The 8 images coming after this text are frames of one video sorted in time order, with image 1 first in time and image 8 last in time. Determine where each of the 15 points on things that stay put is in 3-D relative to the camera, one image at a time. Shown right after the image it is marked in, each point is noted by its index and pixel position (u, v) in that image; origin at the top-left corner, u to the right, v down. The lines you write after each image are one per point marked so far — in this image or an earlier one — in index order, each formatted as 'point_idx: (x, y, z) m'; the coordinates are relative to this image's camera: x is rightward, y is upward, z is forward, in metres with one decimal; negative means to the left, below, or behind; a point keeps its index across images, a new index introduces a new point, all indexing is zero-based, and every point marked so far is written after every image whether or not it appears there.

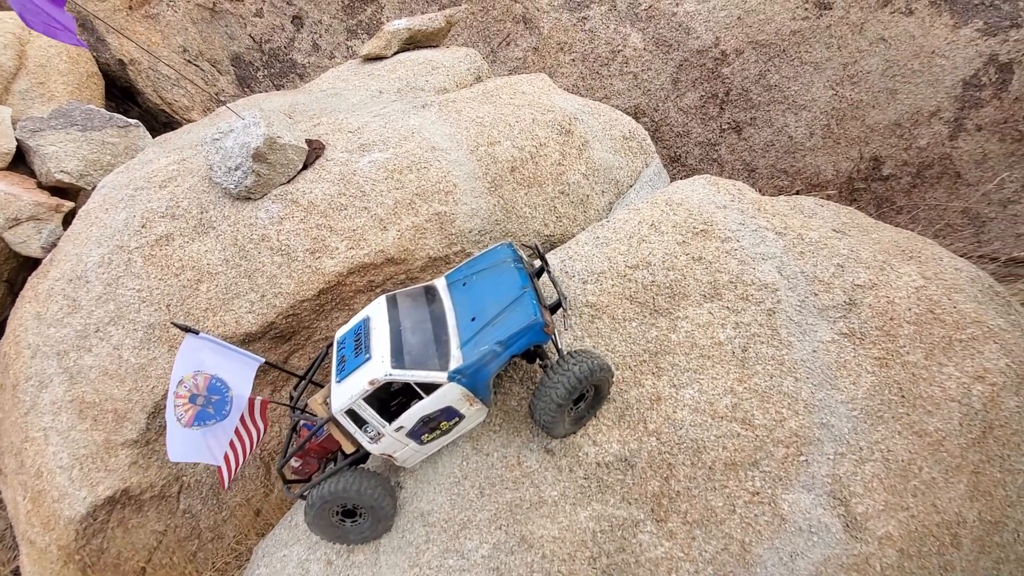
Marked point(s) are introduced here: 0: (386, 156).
0: (-1.0, +1.1, +5.0) m
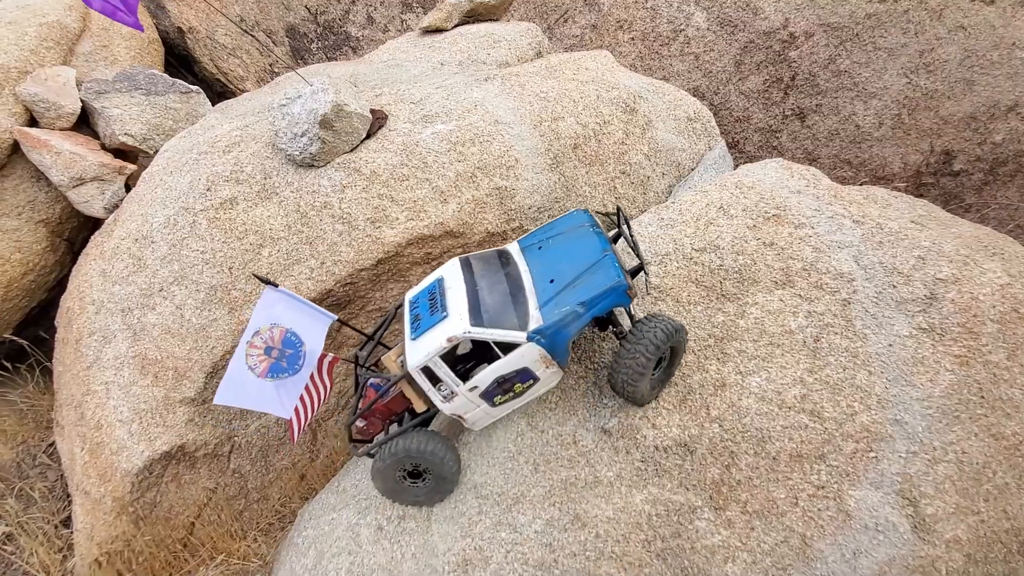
0: (-0.5, +1.3, +4.9) m
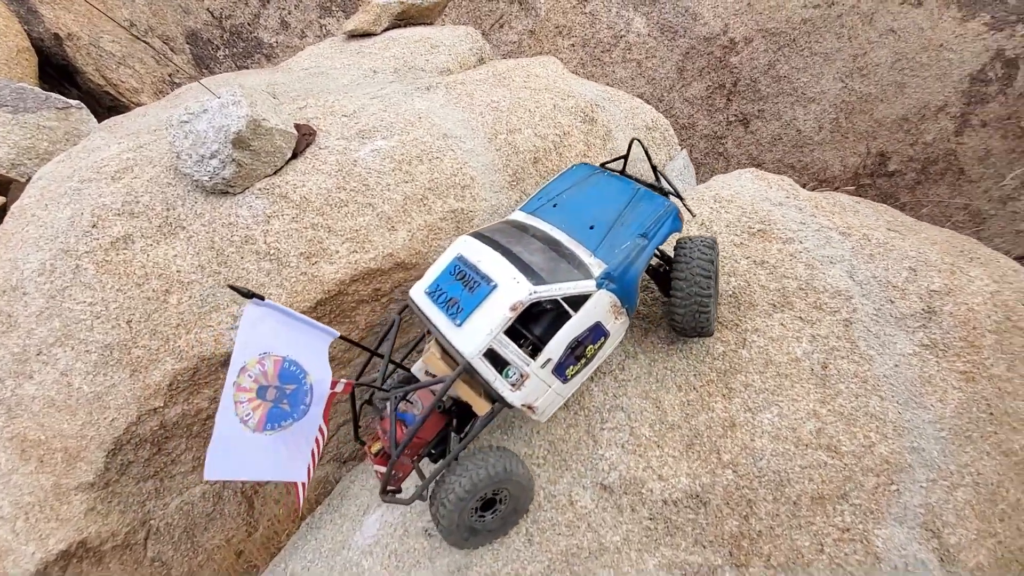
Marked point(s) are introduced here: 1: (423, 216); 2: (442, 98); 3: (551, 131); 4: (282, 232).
0: (-0.8, +1.0, +4.3) m
1: (-0.6, +0.5, +4.1) m
2: (-0.5, +1.4, +4.7) m
3: (+0.3, +1.2, +4.6) m
4: (-1.5, +0.4, +4.0) m
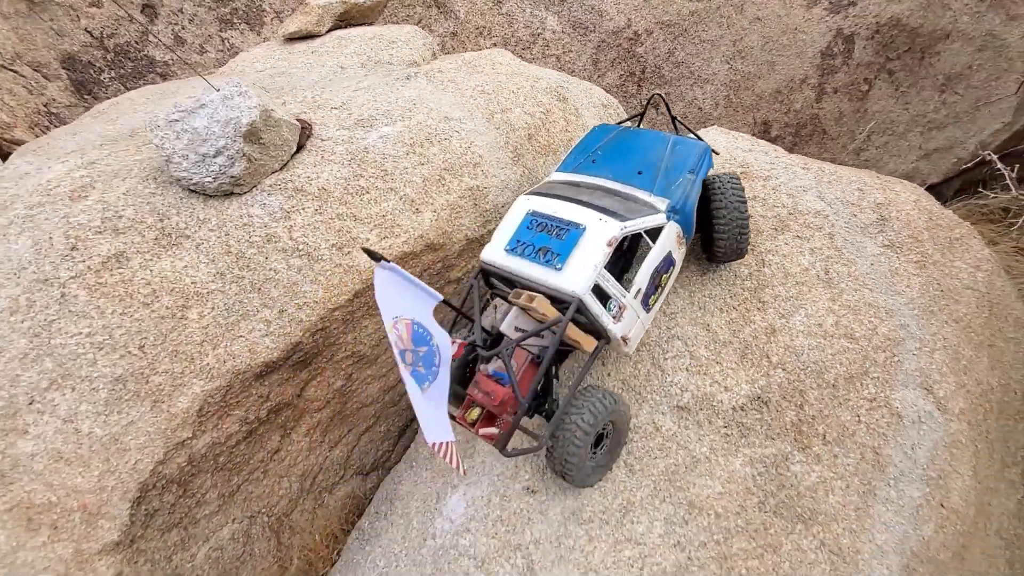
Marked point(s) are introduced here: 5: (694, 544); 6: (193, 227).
0: (-0.8, +1.1, +4.3) m
1: (-0.5, +0.6, +4.2) m
2: (-0.7, +1.5, +4.8) m
3: (+0.2, +1.4, +4.9) m
4: (-1.3, +0.4, +3.9) m
5: (+1.1, -1.5, +3.5) m
6: (-2.0, +0.4, +3.9) m
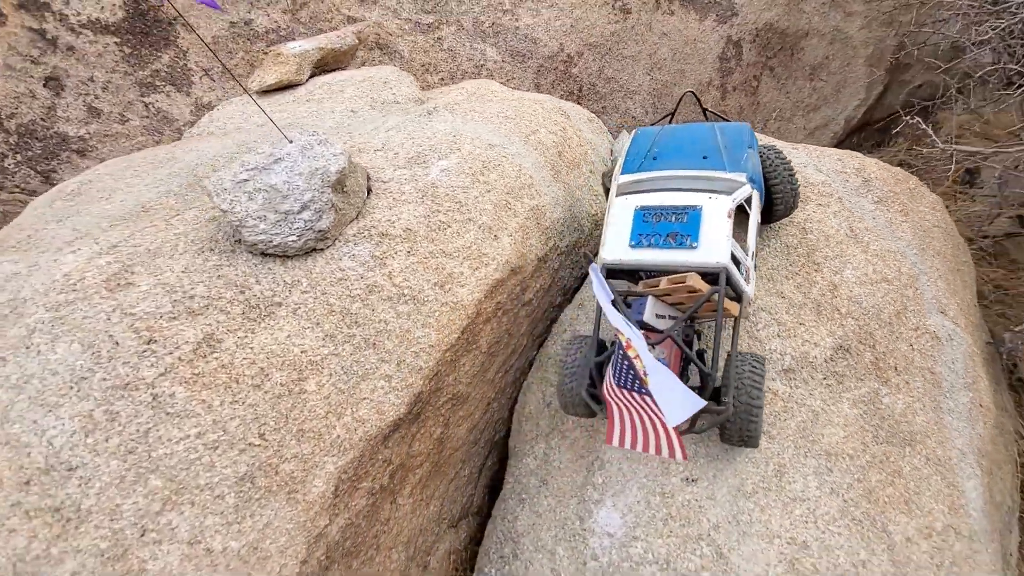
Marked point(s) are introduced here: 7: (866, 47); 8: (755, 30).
0: (-0.4, +0.9, +4.2) m
1: (0.0, +0.5, +4.2) m
2: (-0.5, +1.3, +4.7) m
3: (+0.4, +1.3, +5.0) m
4: (-0.6, +0.1, +3.7) m
5: (+2.1, -1.2, +3.8) m
6: (-1.3, 0.0, +3.5) m
7: (+3.9, +2.9, +7.5) m
8: (+3.3, +3.4, +8.1) m
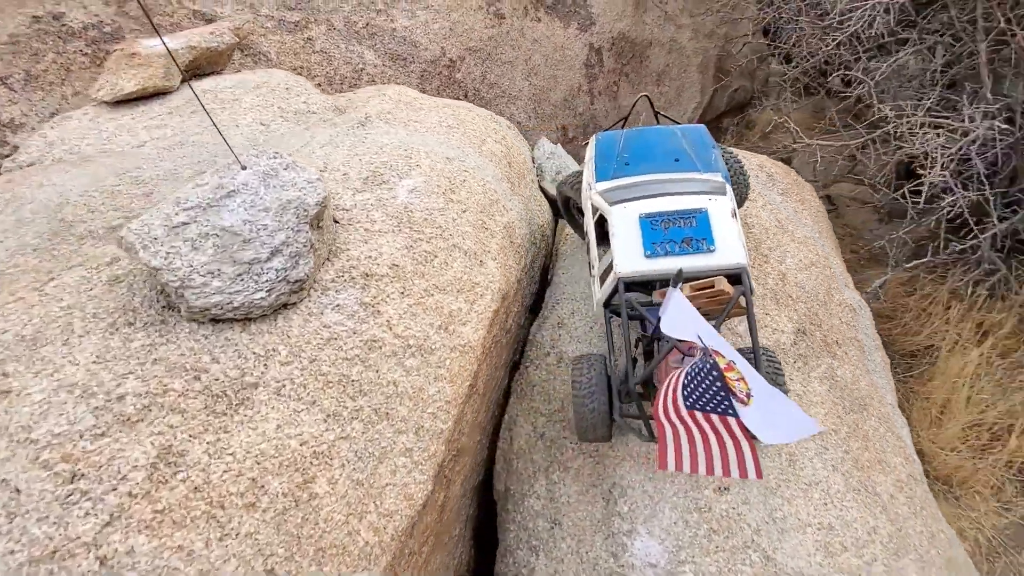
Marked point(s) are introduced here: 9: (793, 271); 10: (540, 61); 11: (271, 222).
0: (-0.6, +0.6, +3.6) m
1: (-0.1, +0.3, +3.7) m
2: (-0.8, +1.0, +4.0) m
3: (-0.1, +1.1, +4.5) m
4: (-0.5, -0.1, +3.0) m
5: (+2.2, -1.1, +3.9) m
6: (-1.1, -0.3, +2.6) m
7: (+2.3, +3.0, +8.0) m
8: (+1.5, +3.5, +8.4) m
9: (+2.2, +0.1, +4.8) m
10: (+0.4, +2.9, +7.8) m
11: (-1.0, +0.3, +2.6) m
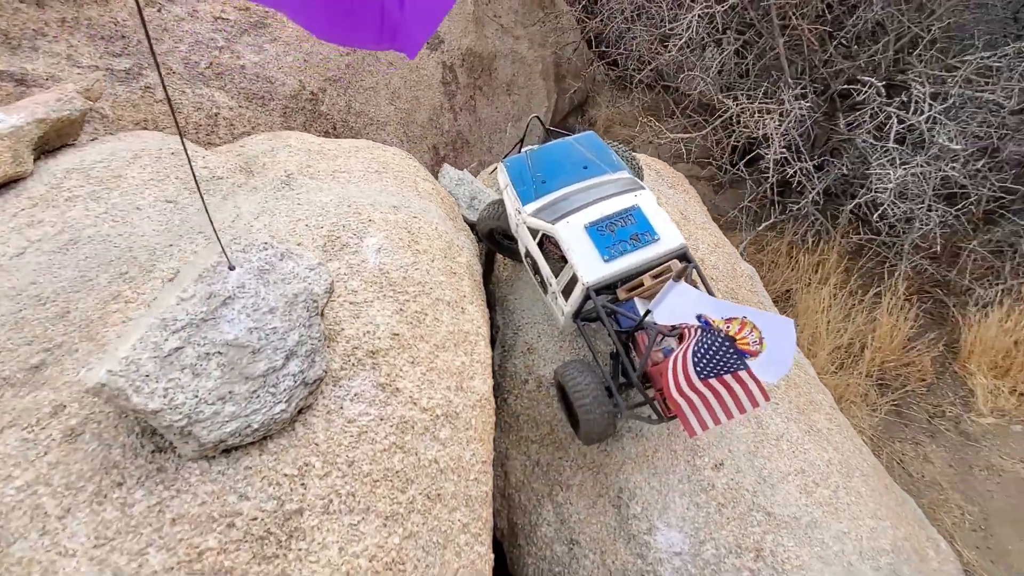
0: (-0.7, +0.3, +3.3) m
1: (-0.3, 0.0, +3.5) m
2: (-1.2, +0.6, +3.6) m
3: (-0.7, +0.8, +4.3) m
4: (-0.4, -0.4, +2.7) m
5: (+2.1, -0.9, +4.3) m
6: (-0.8, -0.8, +2.2) m
7: (+0.4, +3.1, +8.3) m
8: (-0.6, +3.3, +8.4) m
9: (+1.7, +0.3, +5.2) m
10: (-1.4, +2.6, +7.6) m
11: (-0.9, -0.1, +2.3) m
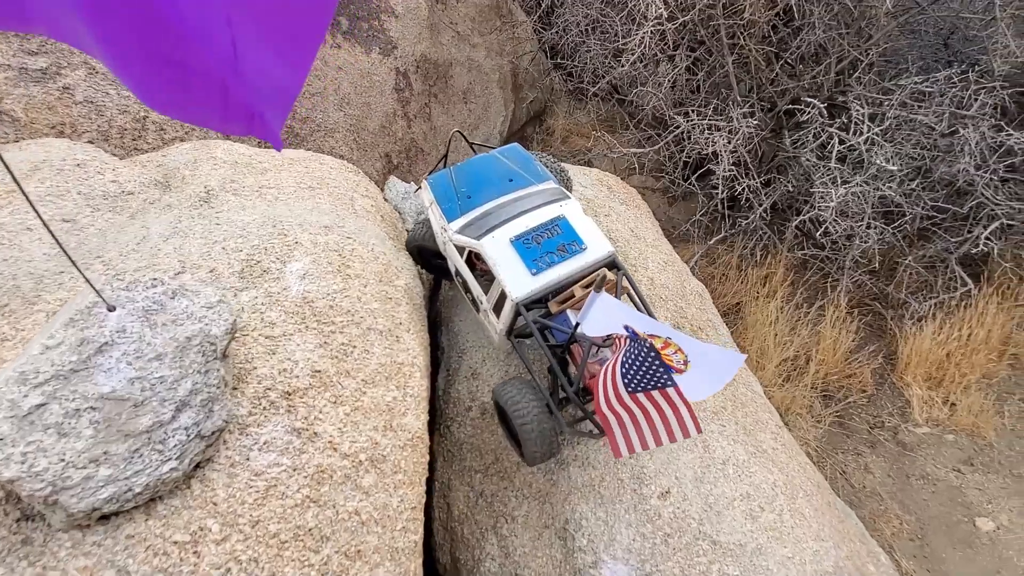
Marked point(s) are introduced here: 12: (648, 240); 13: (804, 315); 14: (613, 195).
0: (-1.1, +0.1, +3.0) m
1: (-0.6, -0.1, +3.3) m
2: (-1.5, +0.4, +3.3) m
3: (-1.1, +0.7, +4.1) m
4: (-0.7, -0.6, +2.5) m
5: (+1.7, -1.1, +4.2) m
6: (-1.1, -0.9, +2.0) m
7: (-0.2, +2.9, +8.1) m
8: (-1.3, +3.1, +8.1) m
9: (+1.2, +0.1, +5.1) m
10: (-2.0, +2.4, +7.3) m
11: (-1.1, -0.3, +2.0) m
12: (+1.2, +0.4, +5.3) m
13: (+2.5, -0.3, +5.3) m
14: (+1.0, +0.9, +5.8) m
